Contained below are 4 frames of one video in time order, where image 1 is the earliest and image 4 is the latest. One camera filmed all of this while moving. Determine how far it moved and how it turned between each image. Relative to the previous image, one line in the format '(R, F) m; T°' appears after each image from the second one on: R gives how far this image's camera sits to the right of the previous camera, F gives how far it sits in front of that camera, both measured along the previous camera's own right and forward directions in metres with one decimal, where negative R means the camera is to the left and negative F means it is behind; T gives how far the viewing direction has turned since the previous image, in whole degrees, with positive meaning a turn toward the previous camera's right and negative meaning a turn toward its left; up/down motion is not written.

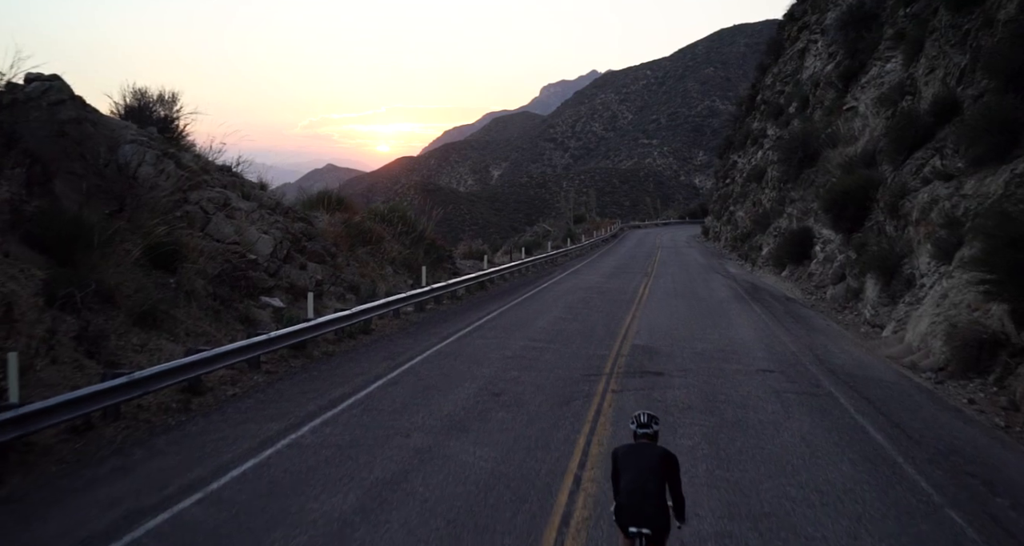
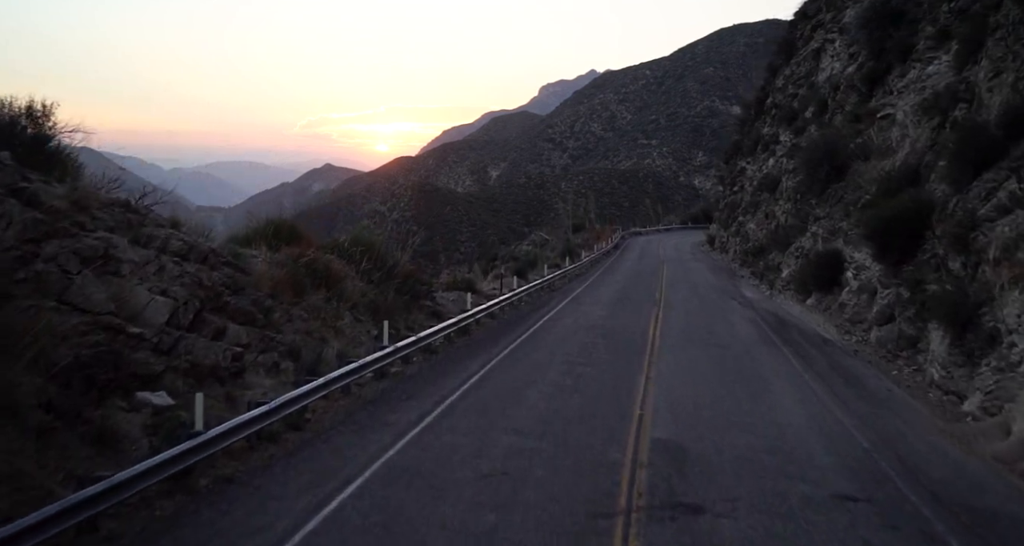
(+0.2, +2.0) m; 0°
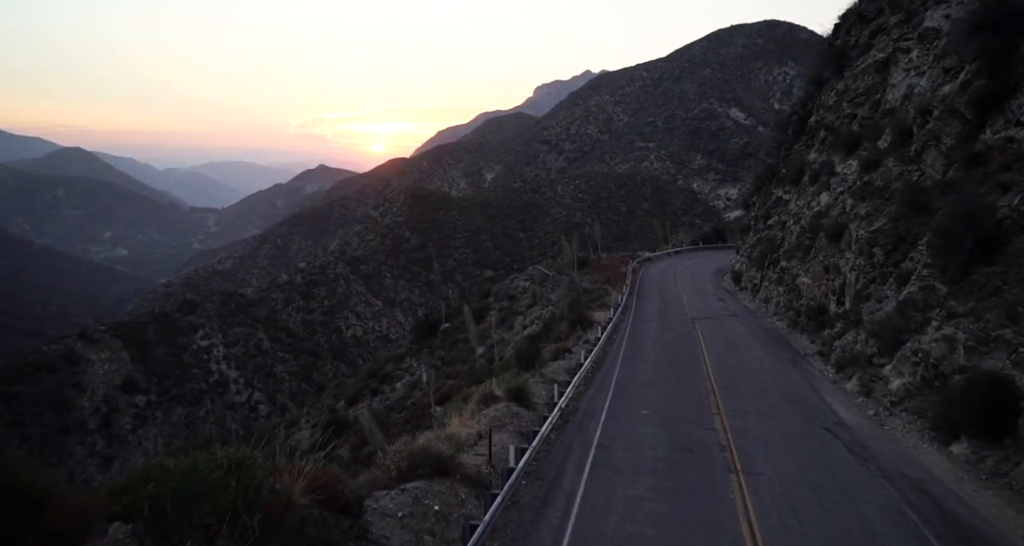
(0.0, +5.5) m; 0°
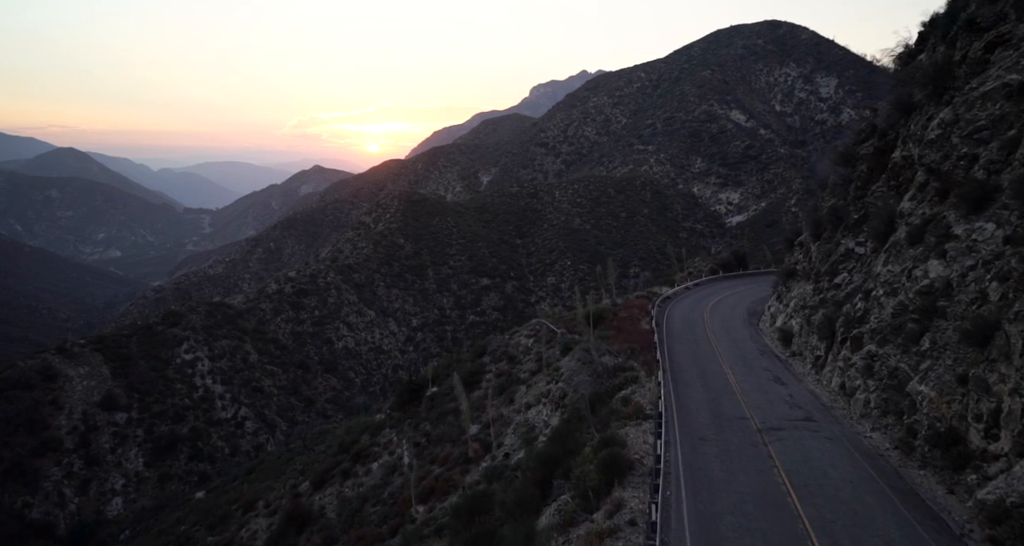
(-0.2, +6.3) m; 0°
